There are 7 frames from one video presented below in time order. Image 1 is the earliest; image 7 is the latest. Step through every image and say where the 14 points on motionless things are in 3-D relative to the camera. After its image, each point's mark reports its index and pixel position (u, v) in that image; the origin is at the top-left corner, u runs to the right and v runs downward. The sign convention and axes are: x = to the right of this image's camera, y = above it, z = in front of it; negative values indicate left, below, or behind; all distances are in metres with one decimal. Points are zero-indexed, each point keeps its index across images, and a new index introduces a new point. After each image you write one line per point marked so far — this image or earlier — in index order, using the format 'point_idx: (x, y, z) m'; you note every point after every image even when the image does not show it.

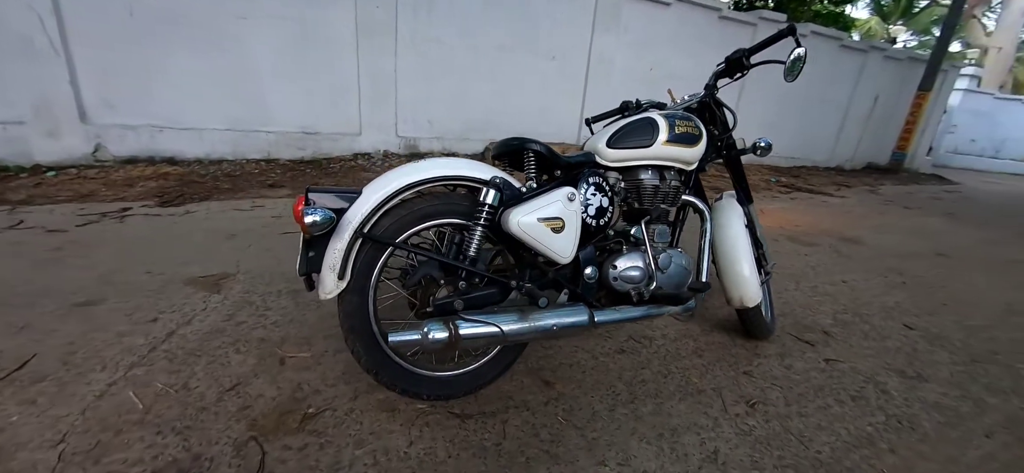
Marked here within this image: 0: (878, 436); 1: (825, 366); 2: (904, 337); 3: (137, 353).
0: (+1.3, -0.7, +1.7) m
1: (+1.4, -0.6, +2.1) m
2: (+2.0, -0.5, +2.3) m
3: (-1.5, -0.5, +1.8) m
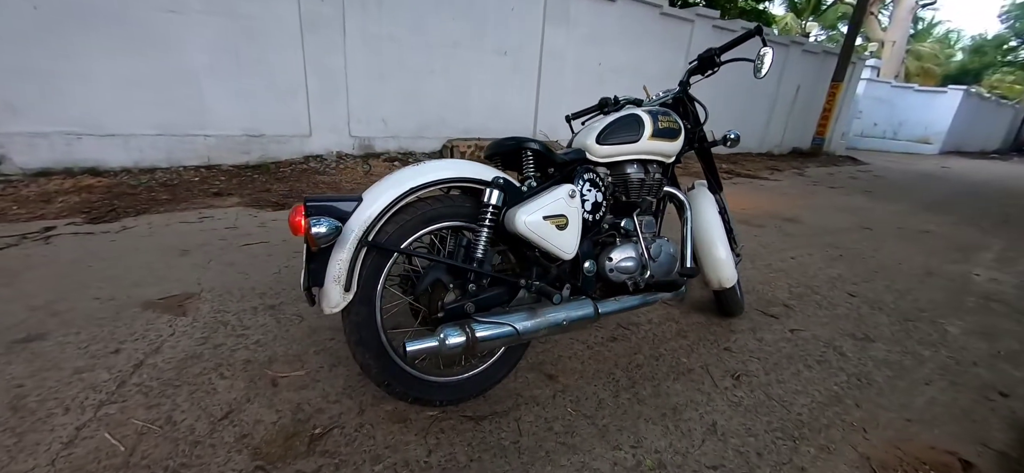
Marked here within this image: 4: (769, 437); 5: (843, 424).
0: (+1.4, -0.7, +1.9) m
1: (+1.4, -0.5, +2.3) m
2: (+2.0, -0.4, +2.6) m
3: (-1.5, -0.6, +1.7) m
4: (+0.9, -0.7, +1.7) m
5: (+1.3, -0.7, +1.8) m
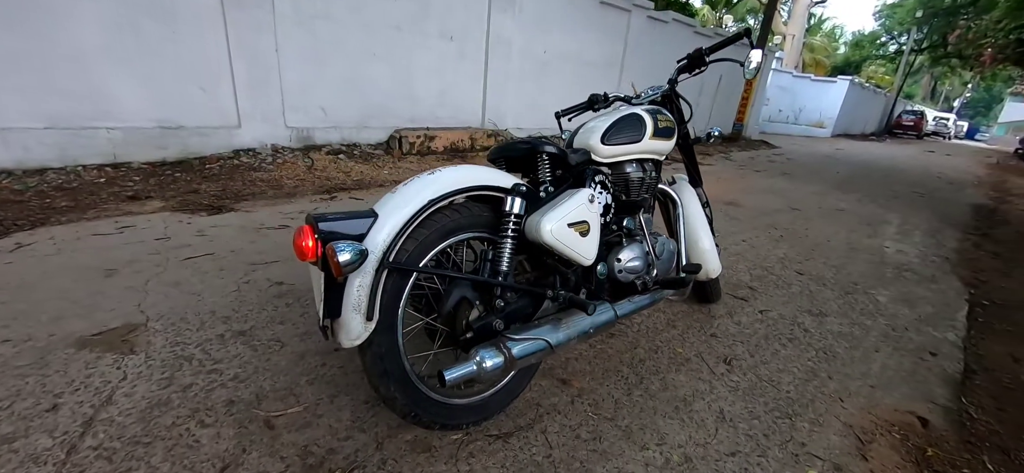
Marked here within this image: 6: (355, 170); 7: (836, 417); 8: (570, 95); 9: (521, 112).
0: (+1.4, -0.6, +2.1) m
1: (+1.4, -0.4, +2.5) m
2: (+1.8, -0.3, +2.9) m
3: (-1.4, -0.7, +1.3) m
4: (+1.0, -0.7, +1.8) m
5: (+1.3, -0.7, +1.9) m
6: (-1.4, +0.6, +4.2) m
7: (+1.2, -0.7, +1.8) m
8: (+1.0, +1.9, +6.2) m
9: (+0.2, +1.5, +5.7) m
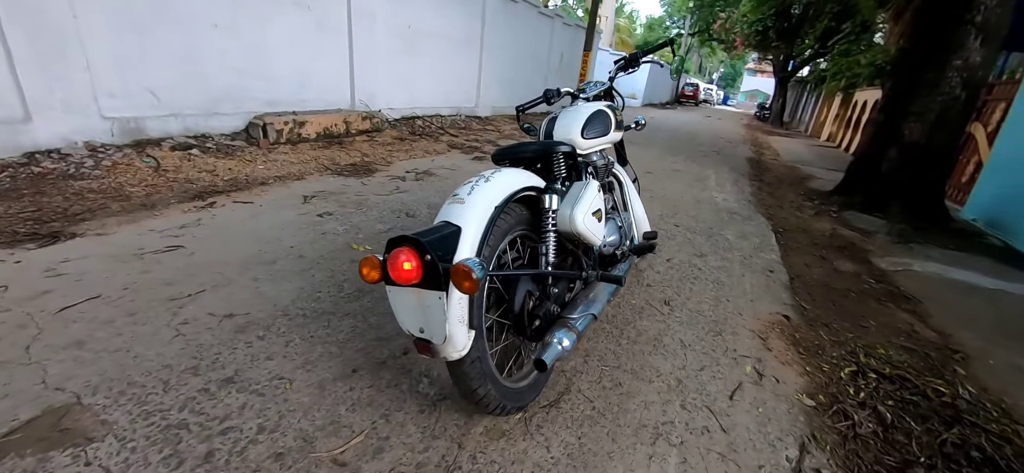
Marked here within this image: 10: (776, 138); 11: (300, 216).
0: (+1.3, -0.4, +2.8) m
1: (+1.1, -0.2, +3.1) m
2: (+1.3, +0.1, +3.7) m
3: (-1.0, -0.8, +1.1) m
4: (+1.0, -0.5, +2.4) m
5: (+1.3, -0.4, +2.6) m
6: (-2.3, +0.5, +3.5) m
7: (+1.3, -0.5, +2.5) m
8: (-1.0, +2.2, +6.2) m
9: (-1.4, +1.7, +5.5) m
10: (+4.5, +1.7, +7.7) m
11: (-1.4, +0.1, +3.0) m
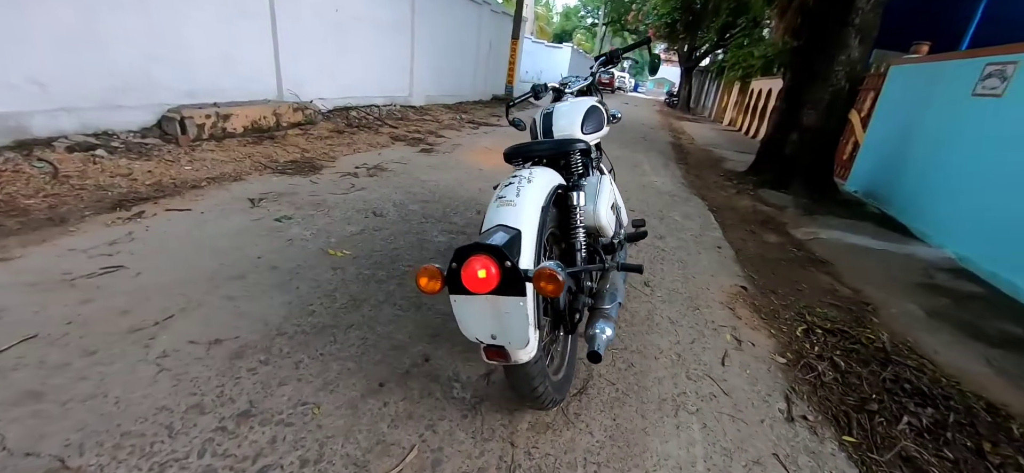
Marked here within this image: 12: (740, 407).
0: (+1.2, -0.2, +3.1) m
1: (+0.9, -0.1, +3.4) m
2: (+1.0, +0.2, +3.9) m
3: (-0.7, -0.9, +0.9) m
4: (+1.0, -0.4, +2.6) m
5: (+1.2, -0.3, +2.9) m
6: (-2.5, +0.4, +3.0) m
7: (+1.2, -0.4, +2.7) m
8: (-1.9, +2.3, +5.8) m
9: (-2.2, +1.7, +5.1) m
10: (+3.2, +2.1, +8.5) m
11: (-1.5, +0.1, +2.7) m
12: (+1.0, -0.7, +2.0) m
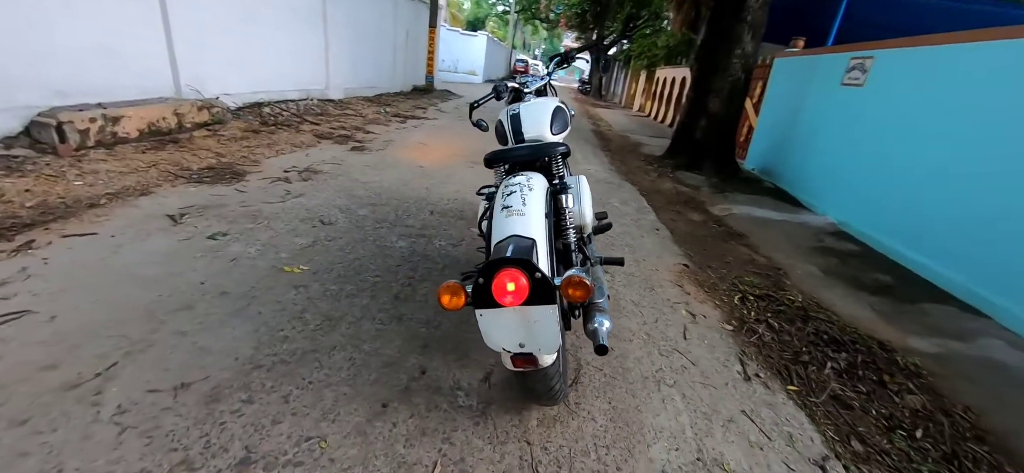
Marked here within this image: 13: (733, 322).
0: (+0.9, -0.1, +3.3) m
1: (+0.5, 0.0, +3.5) m
2: (+0.5, +0.3, +4.1) m
3: (-0.4, -1.0, +0.9) m
4: (+0.8, -0.3, +2.8) m
5: (+0.9, -0.2, +3.1) m
6: (-2.8, +0.3, +2.5) m
7: (+1.0, -0.3, +3.0) m
8: (-2.8, +2.2, +5.3) m
9: (-2.9, +1.6, +4.5) m
10: (+1.6, +2.5, +8.9) m
11: (-1.7, 0.0, +2.4) m
12: (+1.0, -0.7, +2.2) m
13: (+1.3, -0.5, +2.7) m
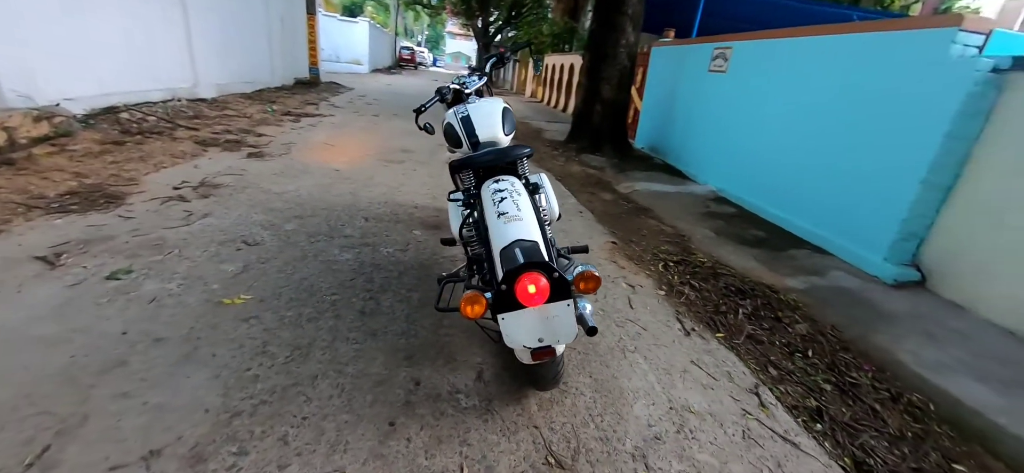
0: (+0.4, 0.0, +3.5) m
1: (0.0, +0.1, +3.6) m
2: (-0.2, +0.4, +4.1) m
3: (-0.2, -1.0, +0.9) m
4: (+0.5, -0.2, +3.1) m
5: (+0.5, -0.1, +3.4) m
6: (-3.0, -0.1, +1.8) m
7: (+0.6, -0.2, +3.2) m
8: (-3.9, +1.9, +4.4) m
9: (-3.8, +1.3, +3.7) m
10: (-0.6, +2.8, +9.0) m
11: (-1.9, -0.2, +2.0) m
12: (+0.8, -0.5, +2.5) m
13: (+1.0, -0.3, +3.0) m
